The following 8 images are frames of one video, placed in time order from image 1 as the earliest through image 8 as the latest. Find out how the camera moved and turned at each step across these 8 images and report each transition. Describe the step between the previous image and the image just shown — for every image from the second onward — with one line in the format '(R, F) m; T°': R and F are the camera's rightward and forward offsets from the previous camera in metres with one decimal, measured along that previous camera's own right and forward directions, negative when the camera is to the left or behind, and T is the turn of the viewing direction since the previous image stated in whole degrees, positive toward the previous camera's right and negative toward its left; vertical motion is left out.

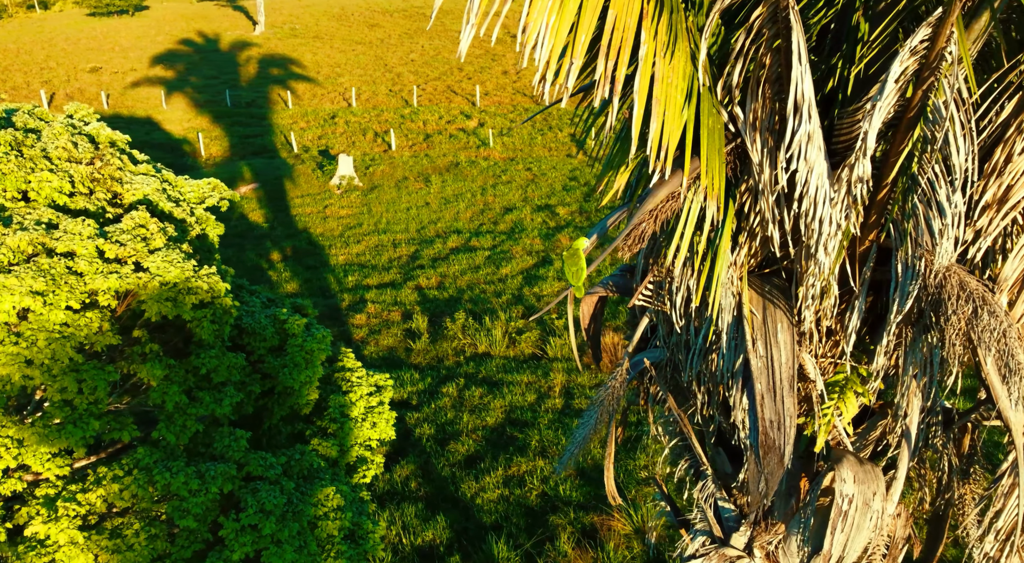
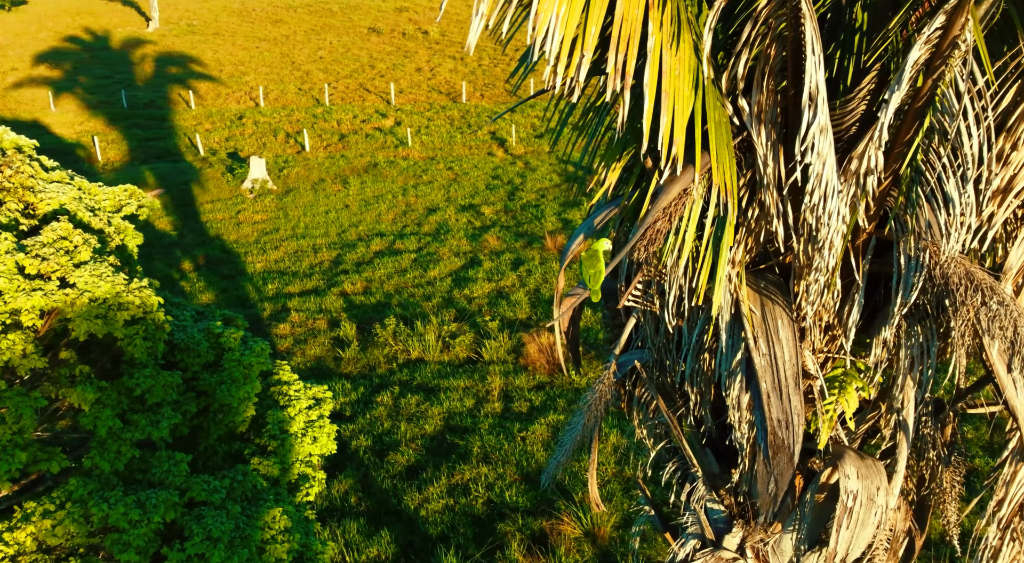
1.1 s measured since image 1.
(-0.4, +0.2) m; +7°
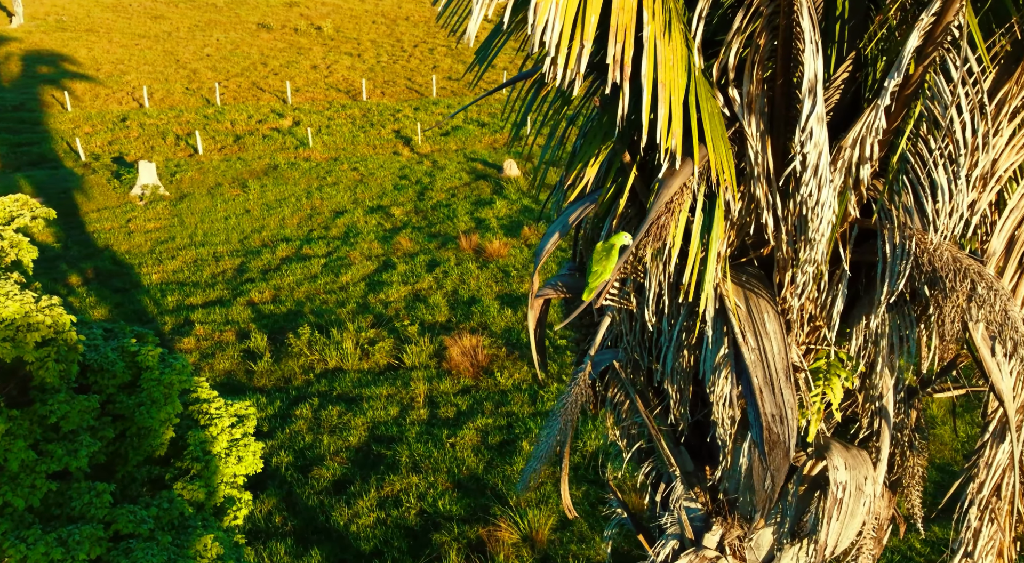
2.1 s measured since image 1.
(-0.4, +0.2) m; +7°
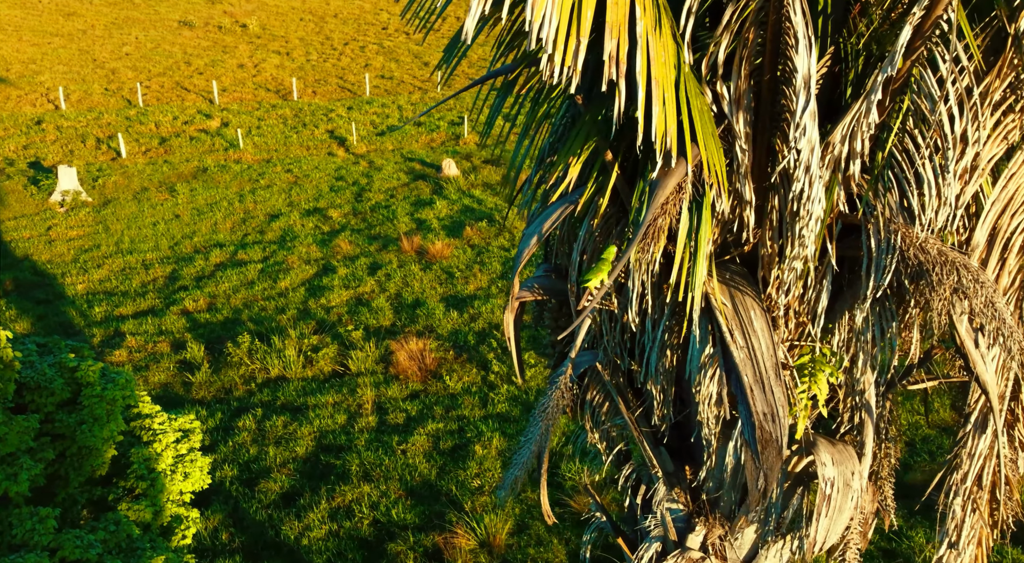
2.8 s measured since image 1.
(-0.2, +0.1) m; +5°
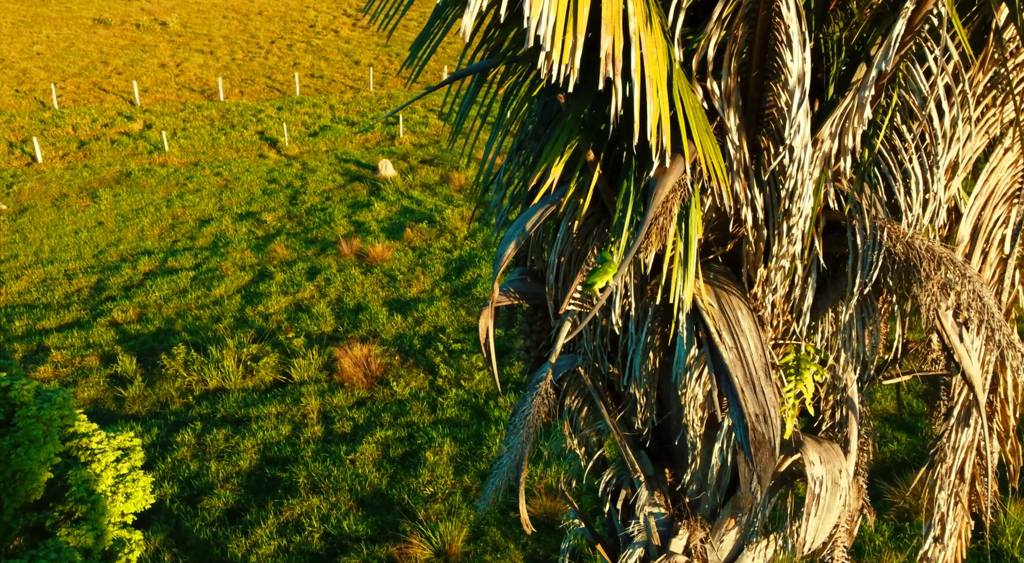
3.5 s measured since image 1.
(-0.2, +0.2) m; +5°
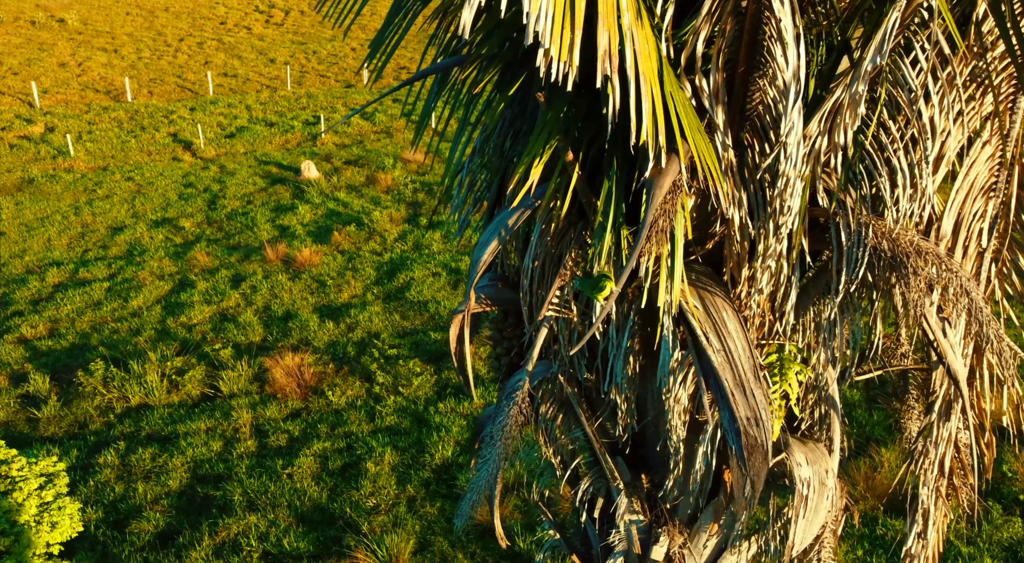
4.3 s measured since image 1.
(-0.3, +0.2) m; +6°
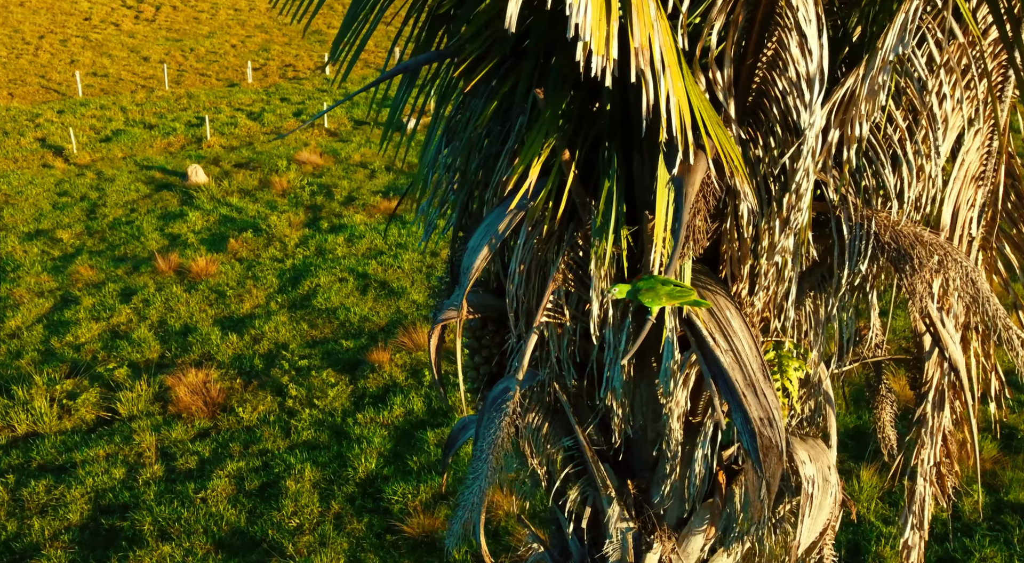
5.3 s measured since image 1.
(-0.5, +0.2) m; +8°
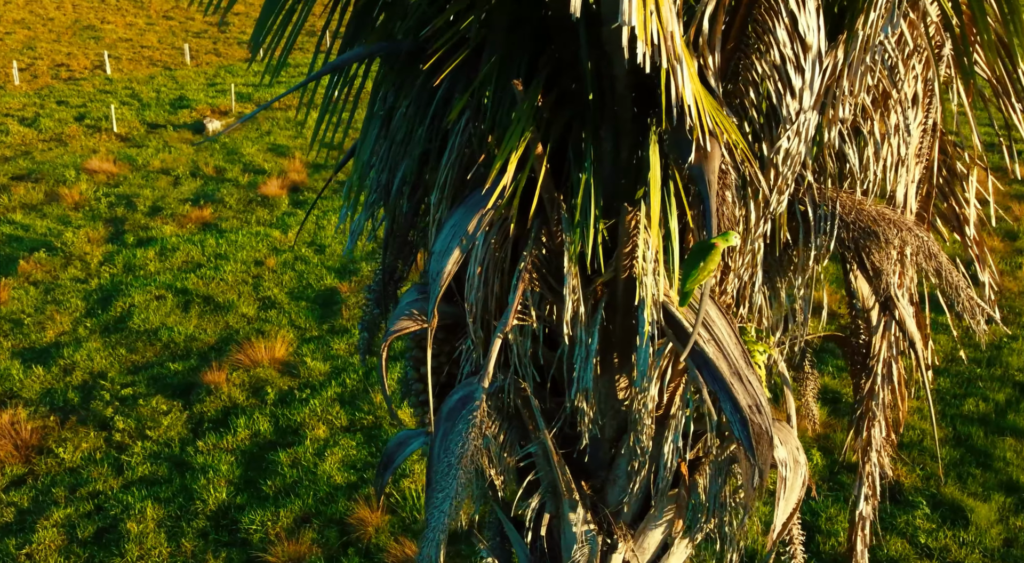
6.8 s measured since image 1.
(-0.8, +0.2) m; +15°
